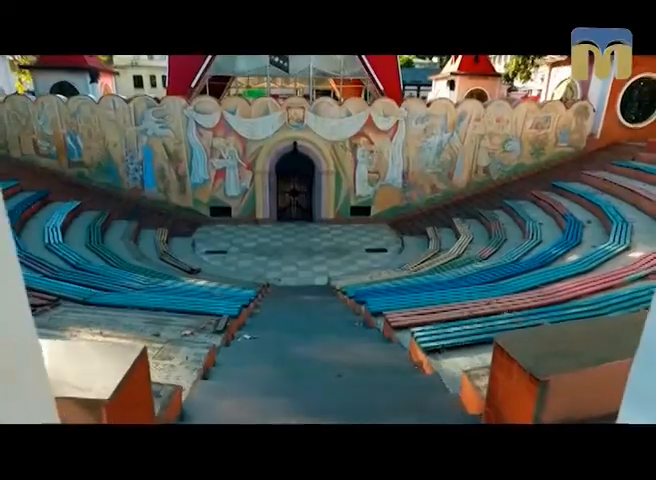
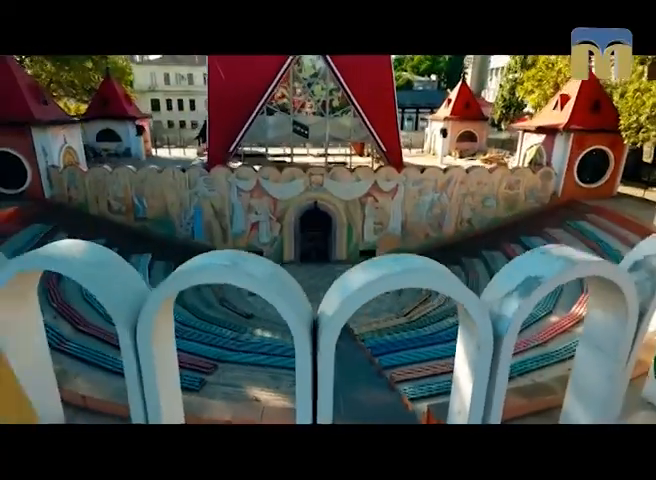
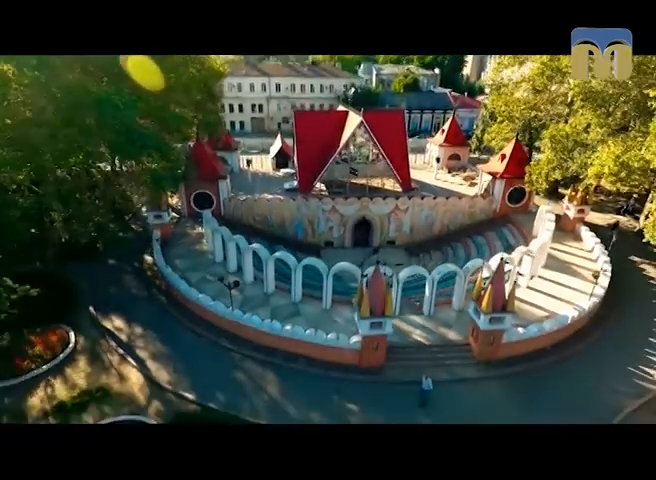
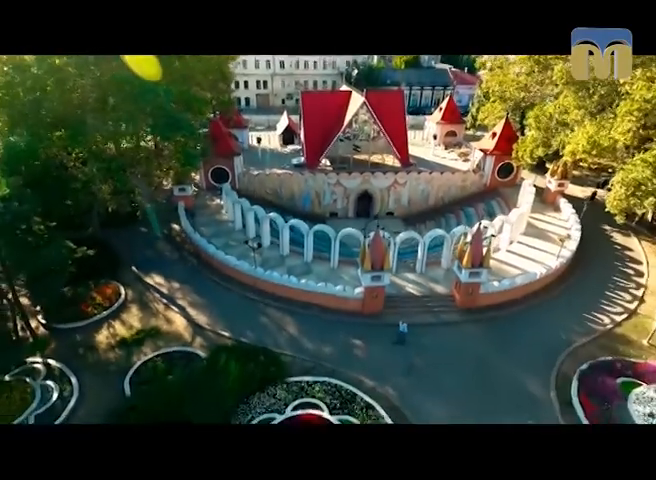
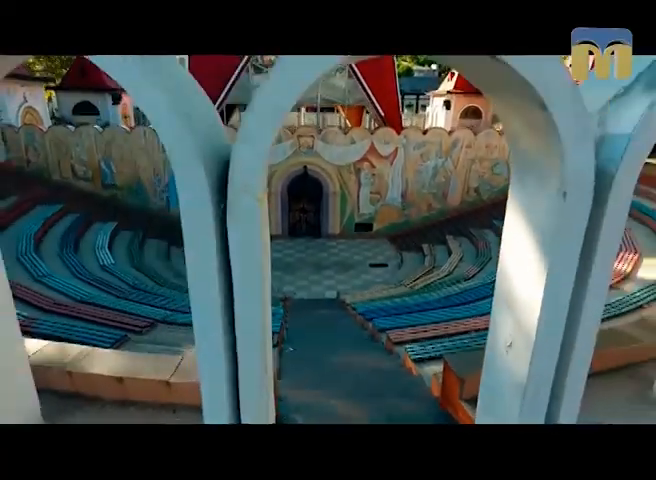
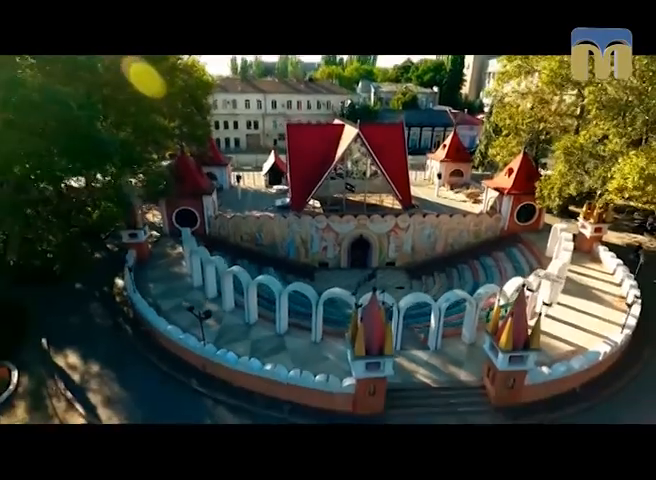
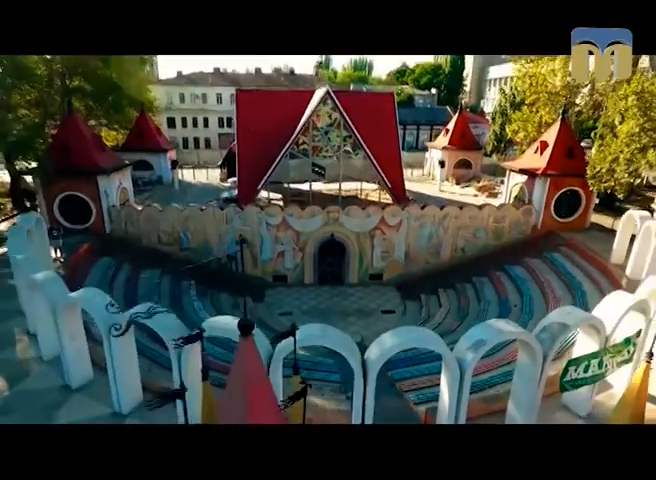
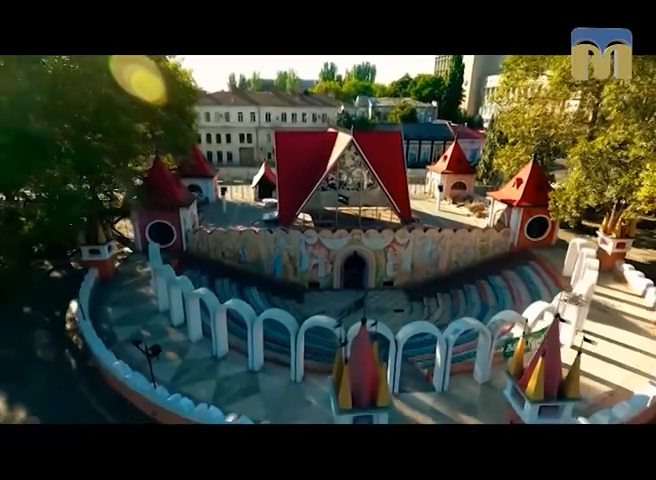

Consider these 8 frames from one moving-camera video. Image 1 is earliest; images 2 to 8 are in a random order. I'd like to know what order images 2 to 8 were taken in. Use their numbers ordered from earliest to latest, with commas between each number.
5, 2, 7, 8, 6, 3, 4
